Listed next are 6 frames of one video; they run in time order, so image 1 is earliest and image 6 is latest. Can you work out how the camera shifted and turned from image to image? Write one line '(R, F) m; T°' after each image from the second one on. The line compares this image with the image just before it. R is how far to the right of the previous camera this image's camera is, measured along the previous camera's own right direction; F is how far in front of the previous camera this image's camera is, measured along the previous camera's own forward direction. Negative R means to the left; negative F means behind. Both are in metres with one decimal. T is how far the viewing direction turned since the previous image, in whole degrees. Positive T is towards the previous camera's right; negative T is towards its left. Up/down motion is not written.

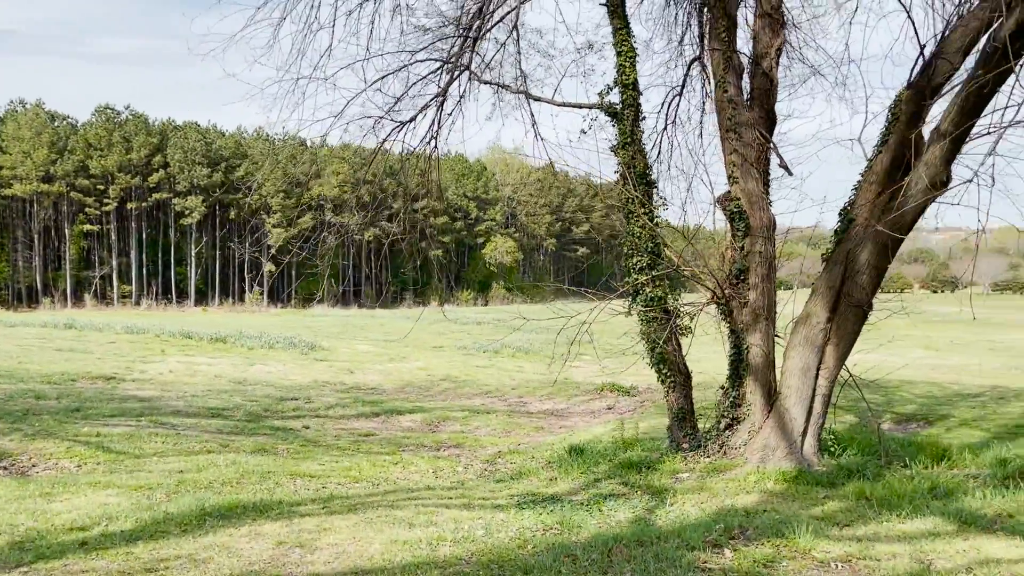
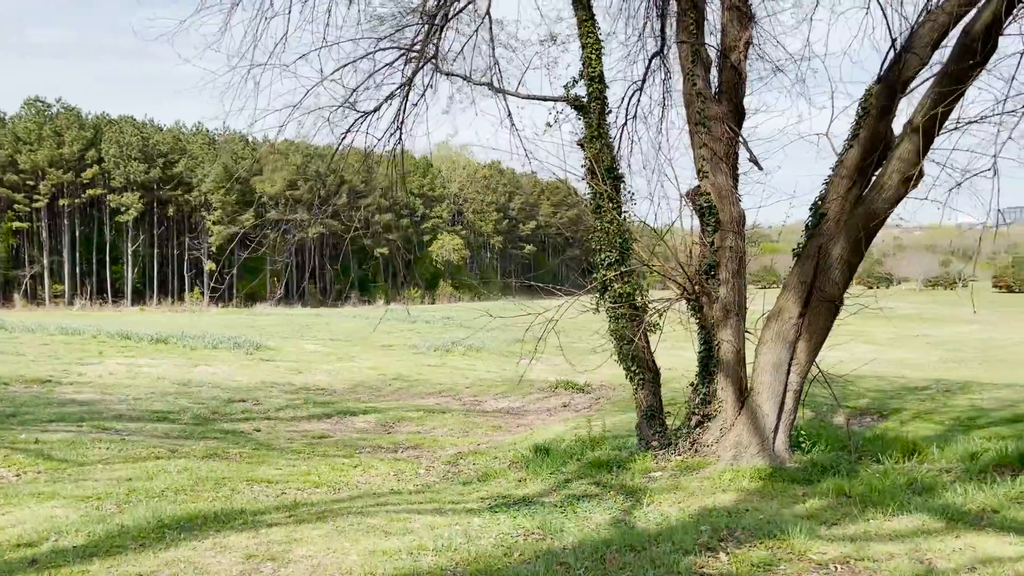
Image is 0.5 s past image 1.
(-0.2, +0.2) m; +4°
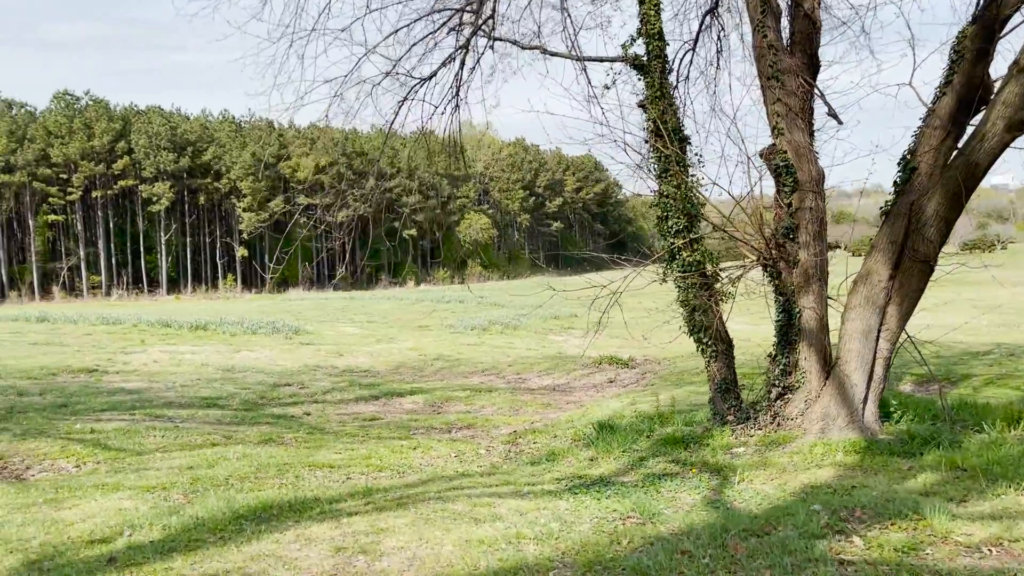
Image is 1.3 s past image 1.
(-0.3, +0.3) m; -2°
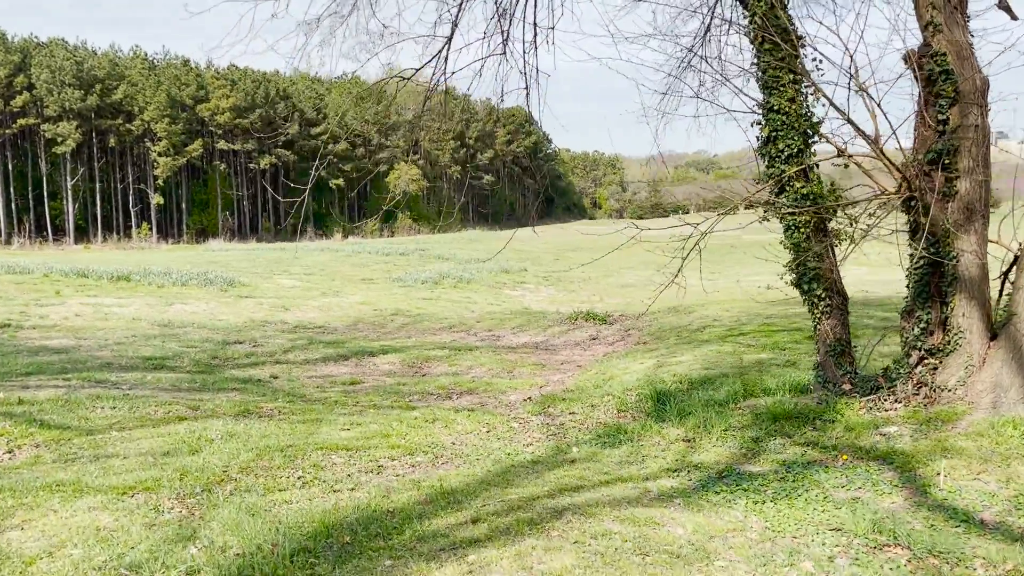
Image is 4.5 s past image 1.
(-1.1, +1.6) m; +5°
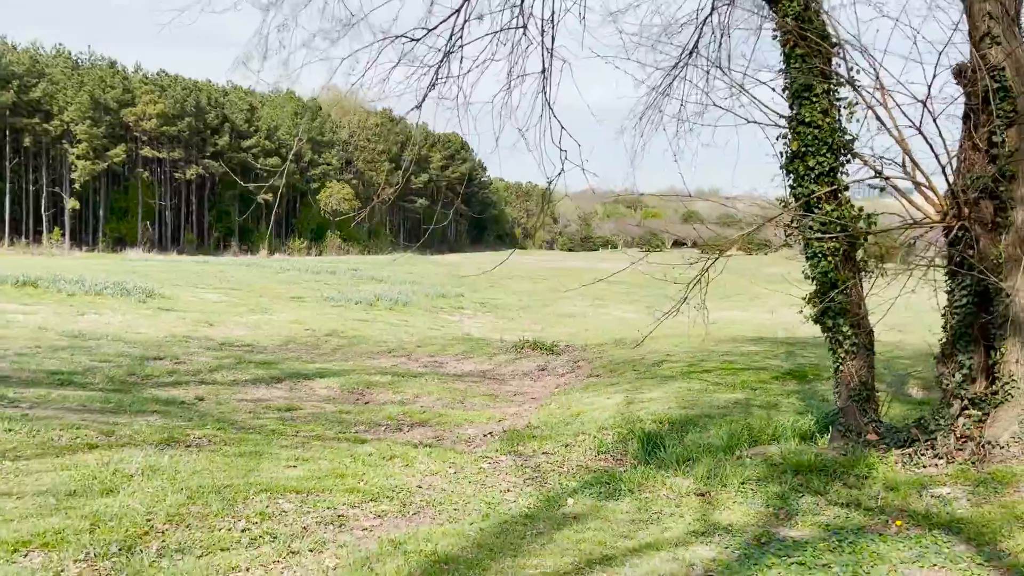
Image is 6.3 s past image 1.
(-0.4, +0.9) m; +5°
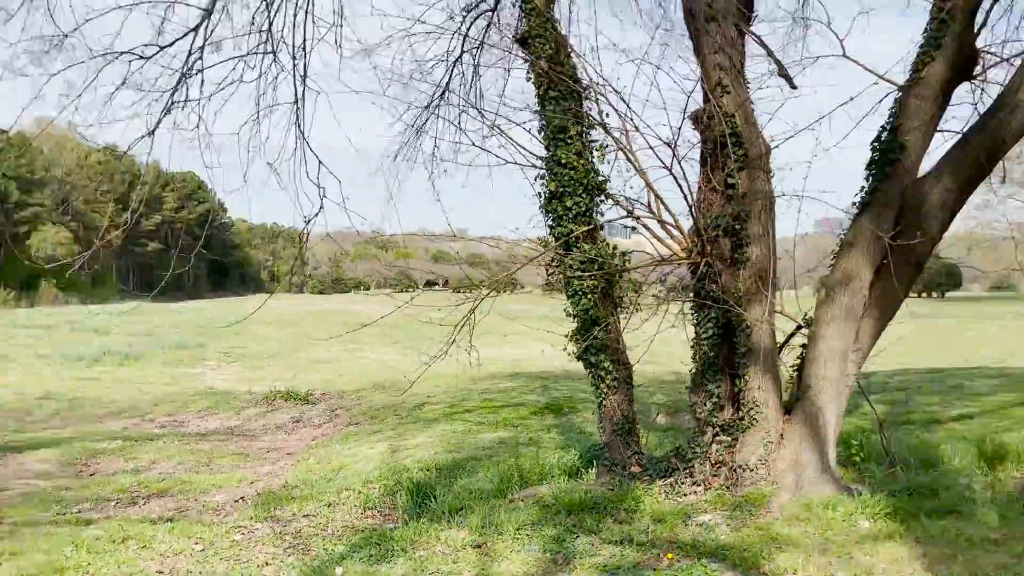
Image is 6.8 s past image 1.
(0.0, +0.3) m; +17°
